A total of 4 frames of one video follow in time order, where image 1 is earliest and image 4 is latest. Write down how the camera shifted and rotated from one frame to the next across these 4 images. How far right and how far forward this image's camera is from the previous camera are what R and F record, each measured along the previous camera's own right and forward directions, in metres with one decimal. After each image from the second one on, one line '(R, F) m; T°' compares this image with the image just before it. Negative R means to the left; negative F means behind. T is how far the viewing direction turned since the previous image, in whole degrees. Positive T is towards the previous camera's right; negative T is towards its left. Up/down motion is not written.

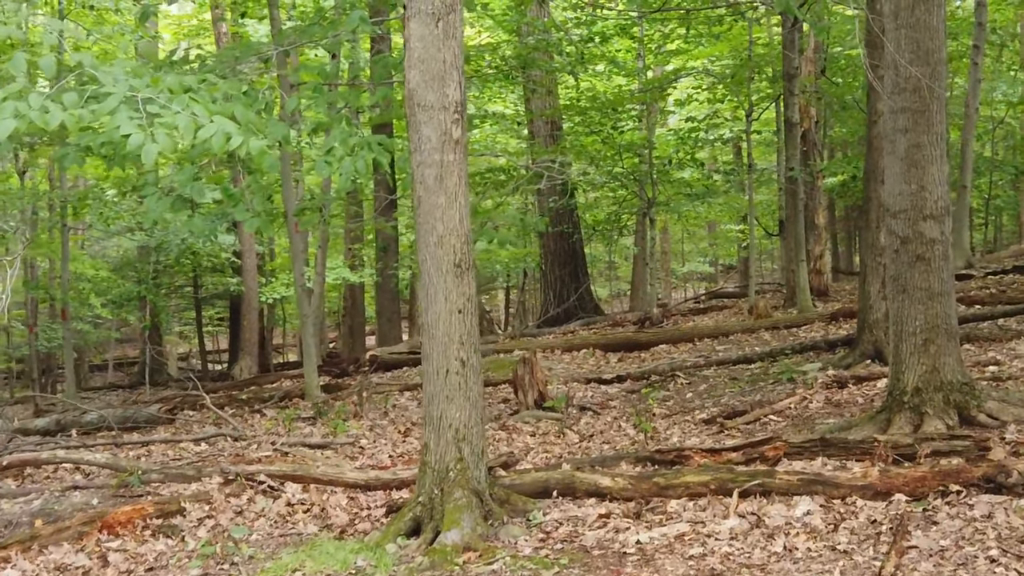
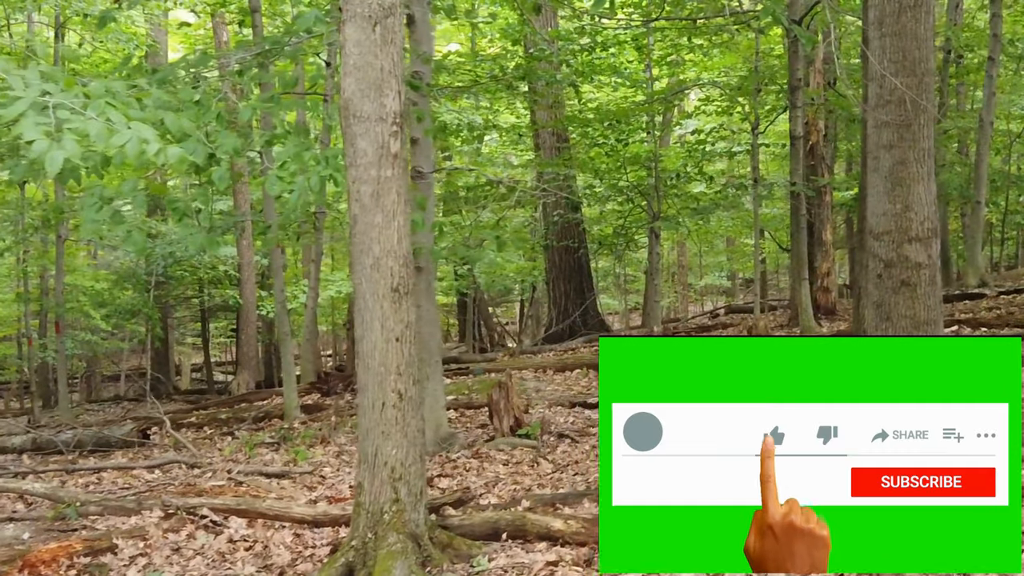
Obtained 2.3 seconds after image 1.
(+0.4, +0.4) m; -1°
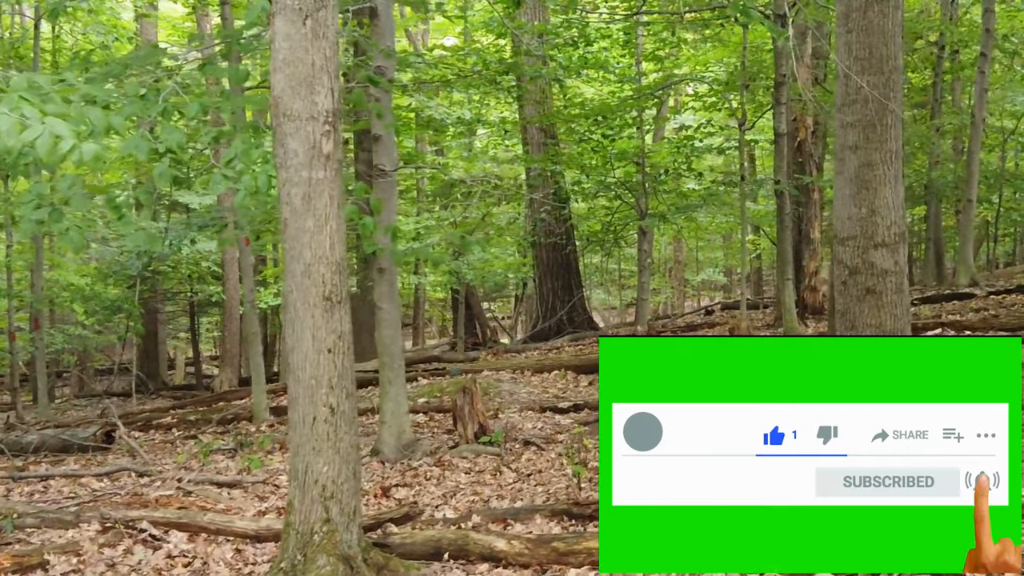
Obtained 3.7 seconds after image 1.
(+0.3, +0.2) m; 0°
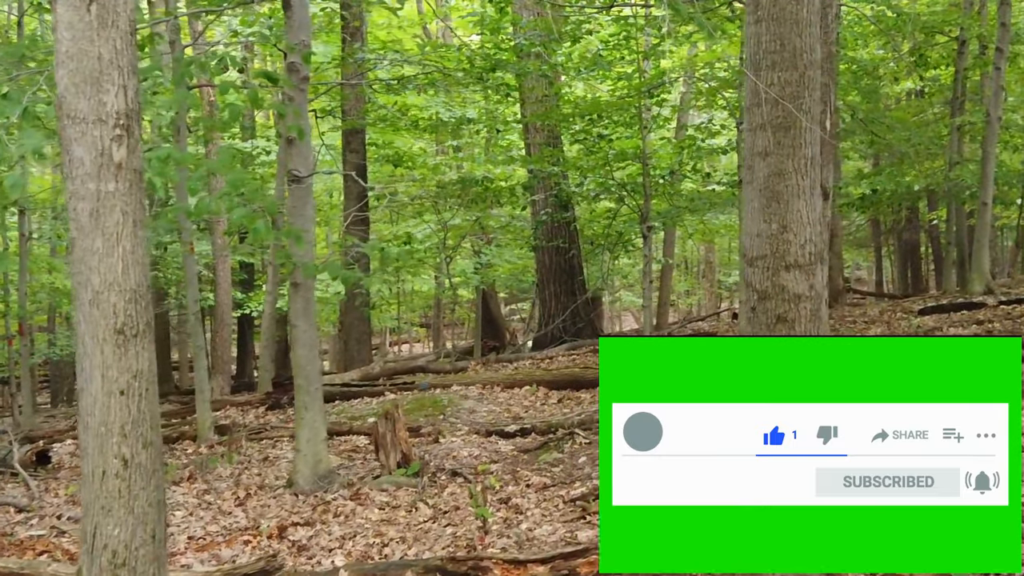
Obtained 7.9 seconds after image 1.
(+1.0, +0.7) m; -3°
